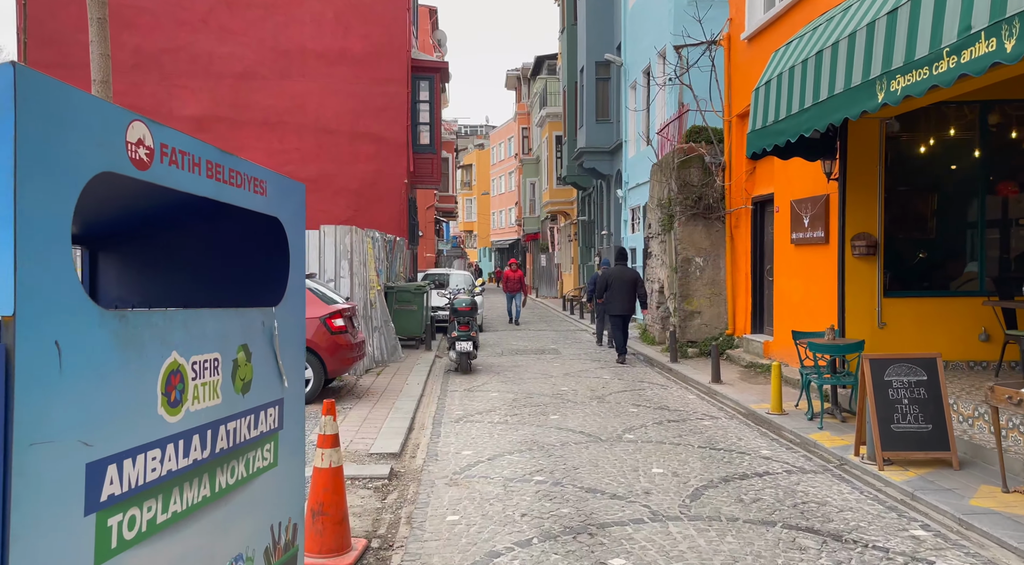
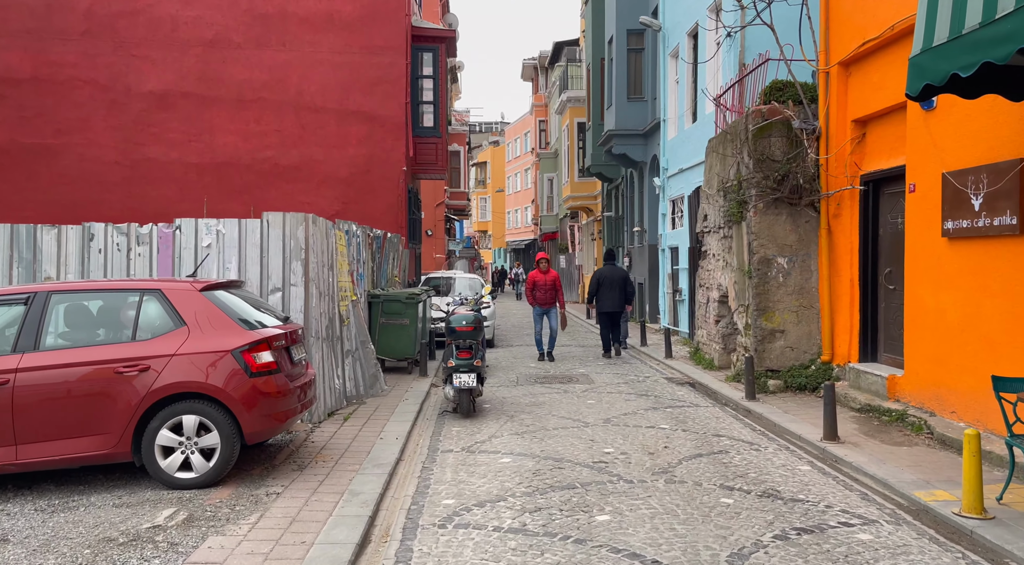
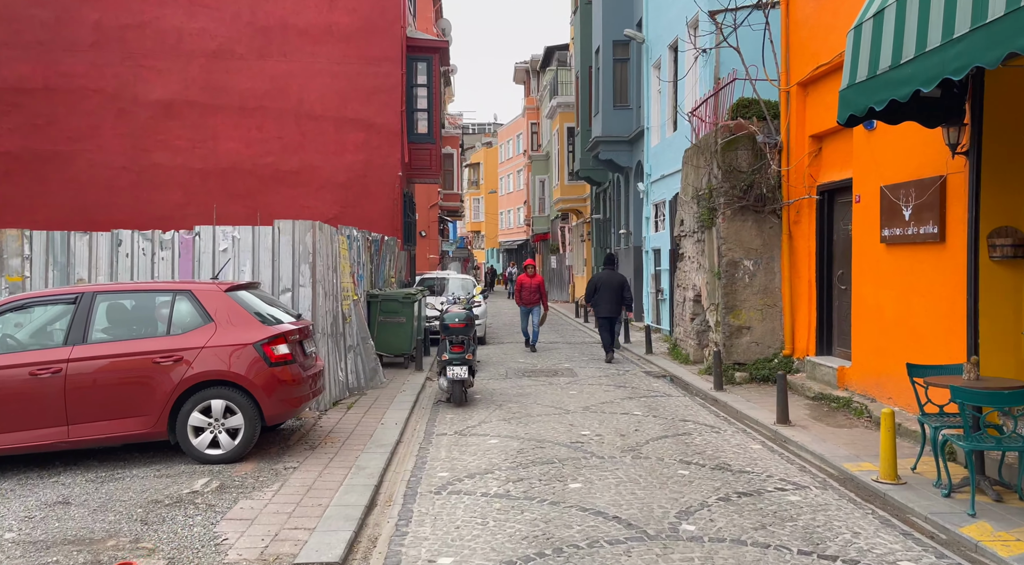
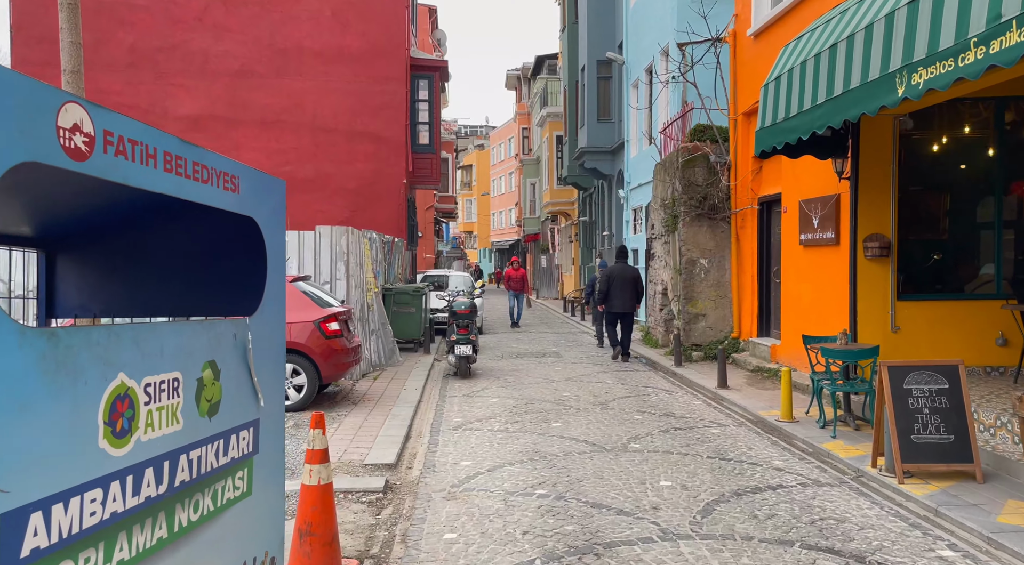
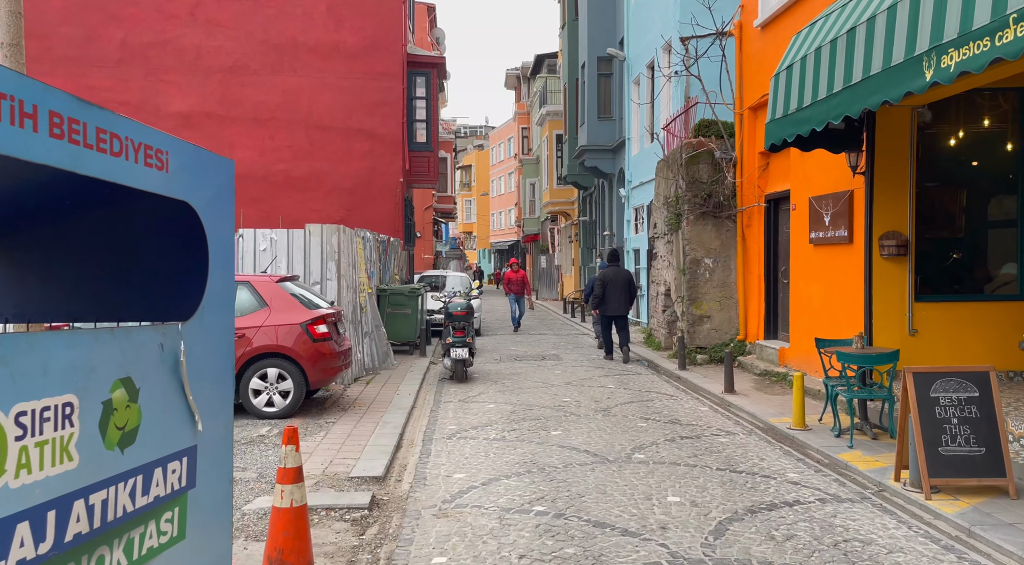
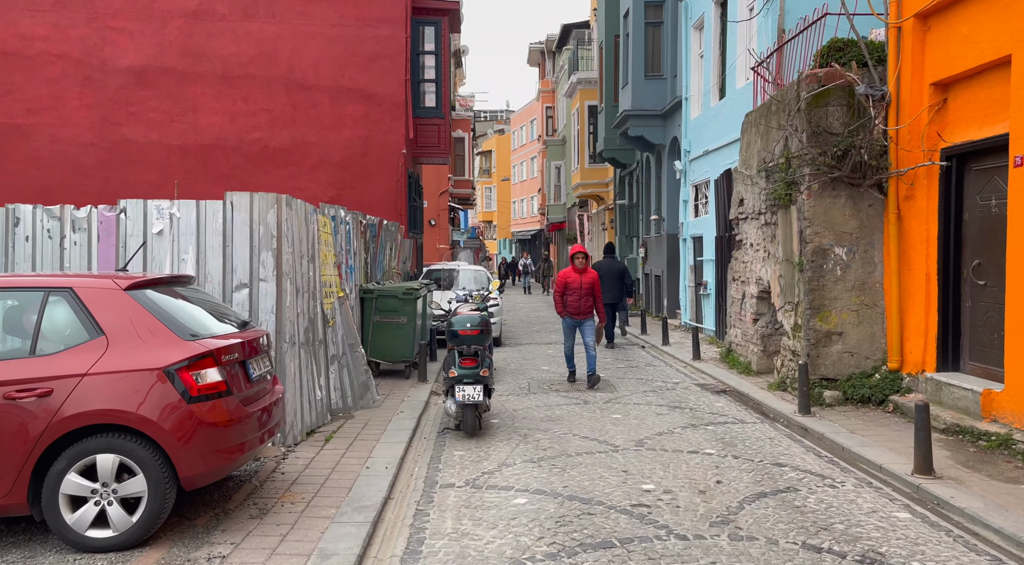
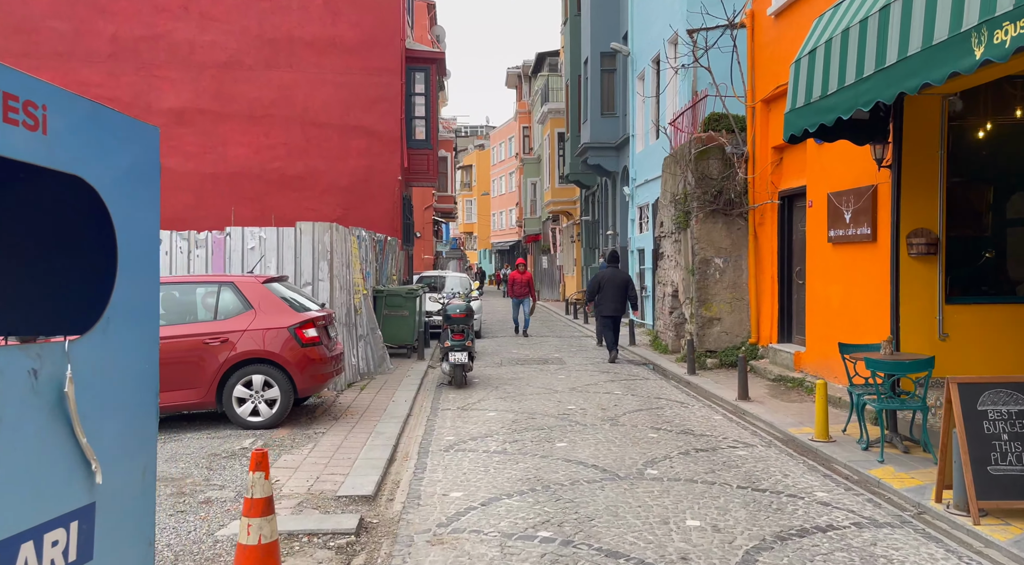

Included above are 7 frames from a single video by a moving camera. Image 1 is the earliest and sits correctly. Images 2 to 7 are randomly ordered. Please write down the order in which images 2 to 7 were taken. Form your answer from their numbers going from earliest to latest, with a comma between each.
4, 5, 7, 3, 2, 6
